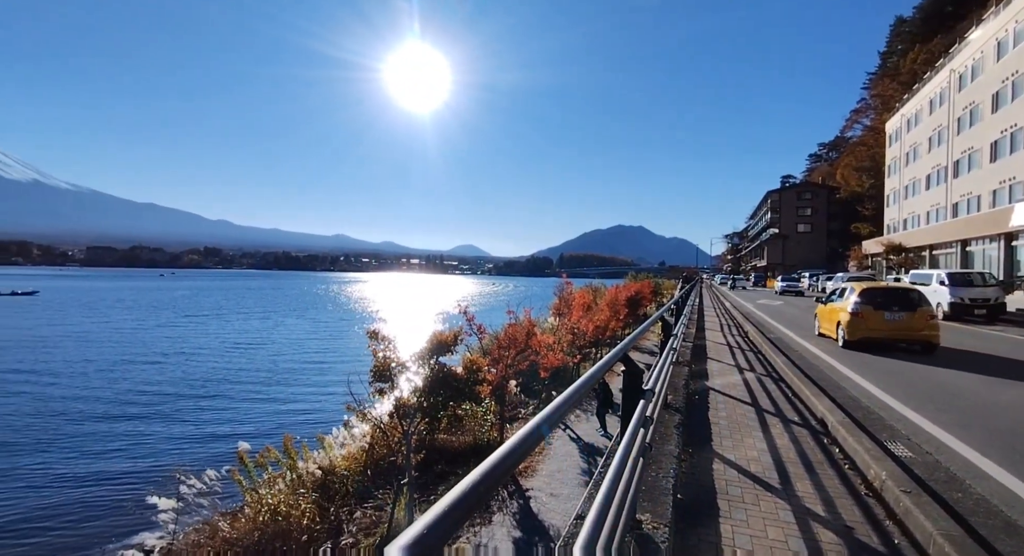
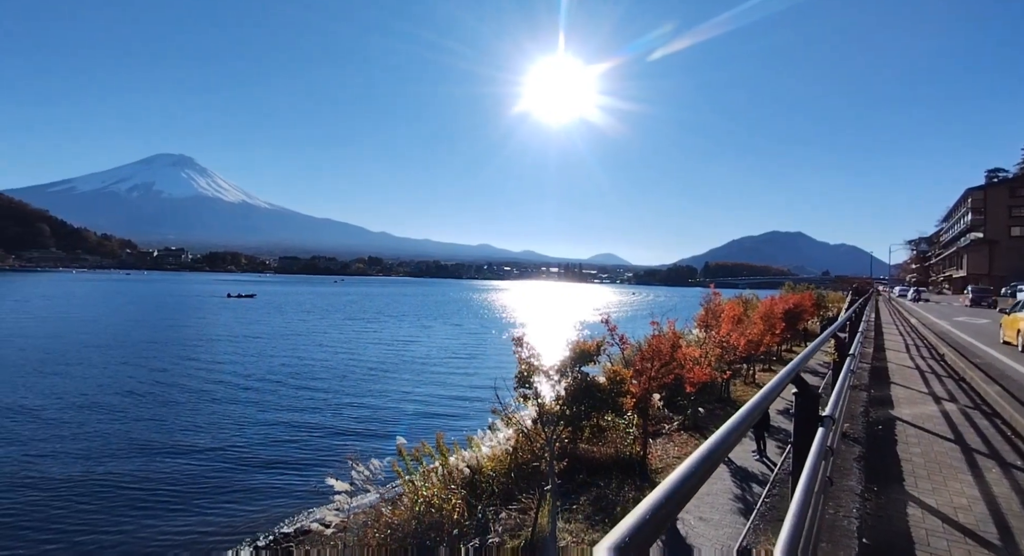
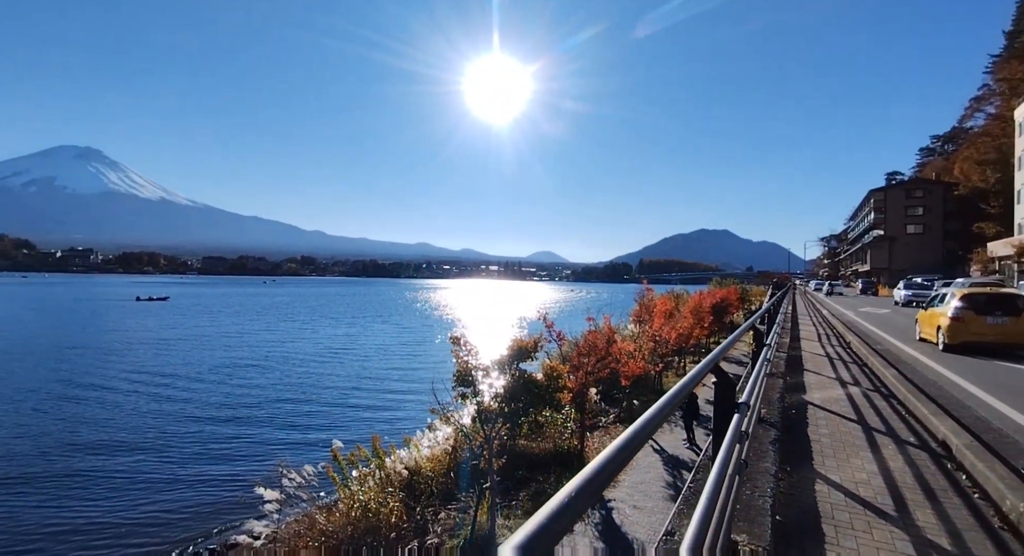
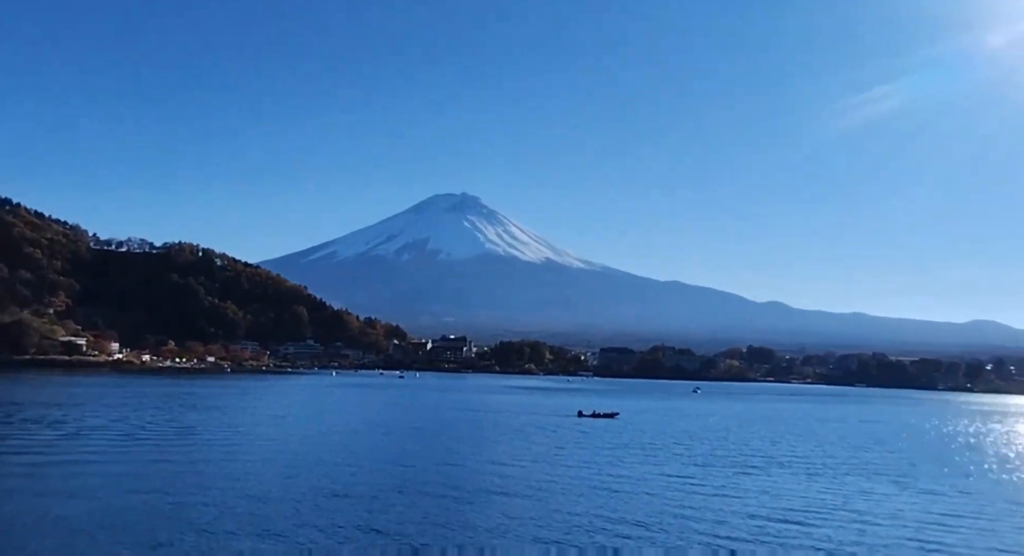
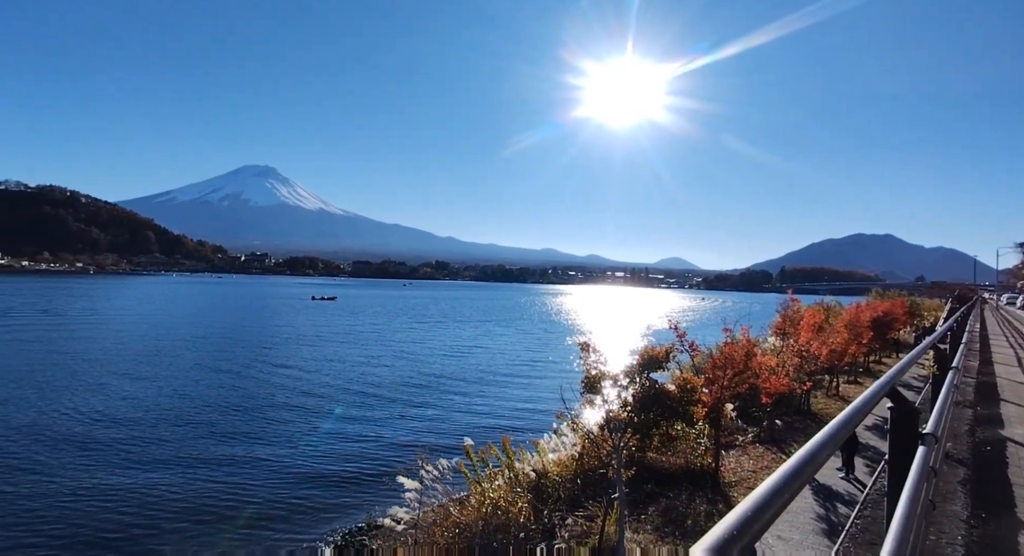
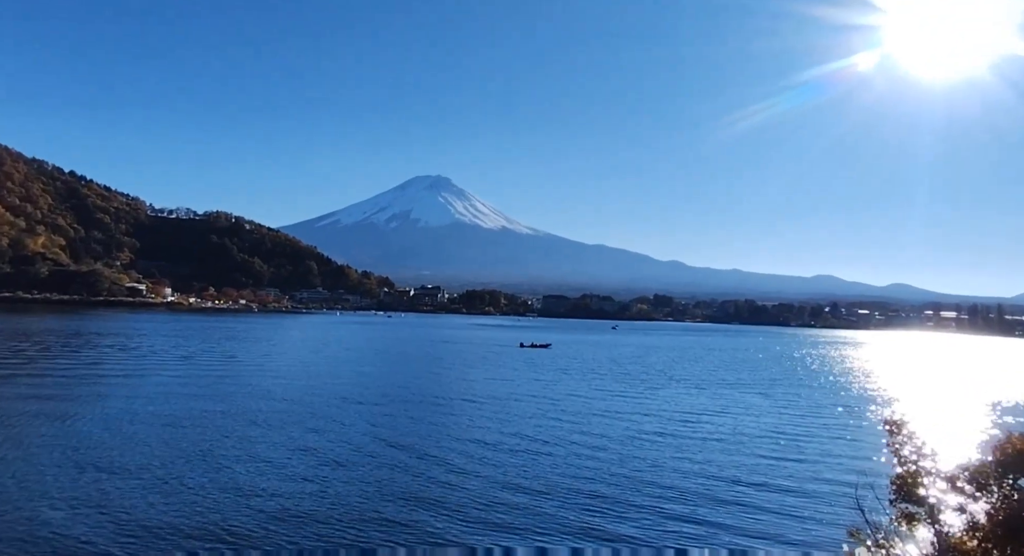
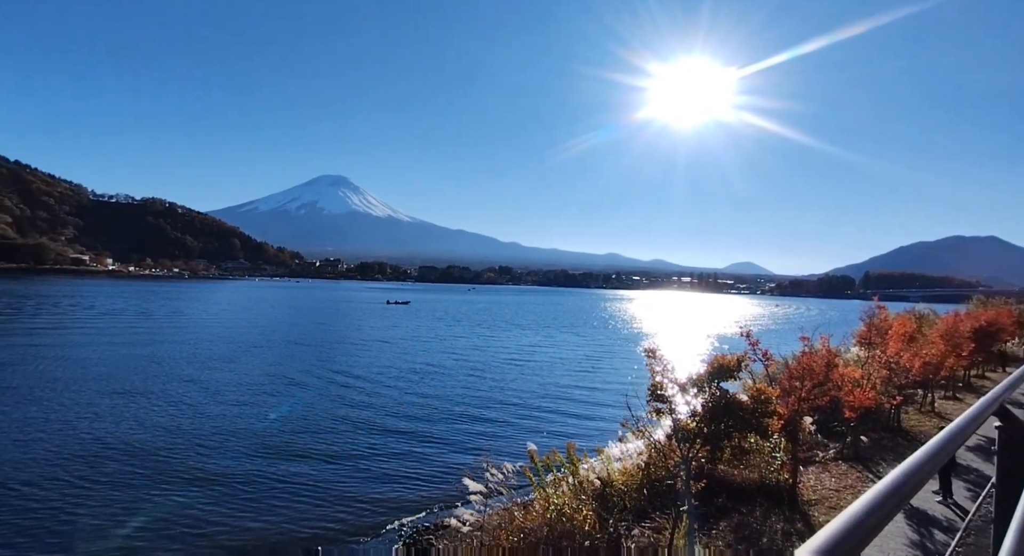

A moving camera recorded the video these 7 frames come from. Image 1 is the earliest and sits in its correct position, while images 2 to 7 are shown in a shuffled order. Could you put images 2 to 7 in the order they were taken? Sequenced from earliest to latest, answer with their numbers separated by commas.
3, 2, 5, 7, 6, 4
